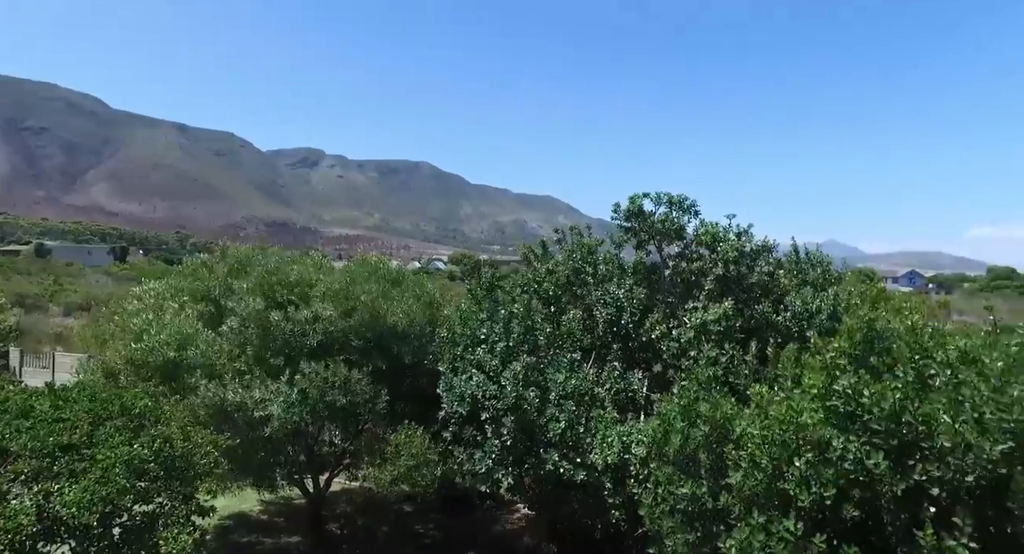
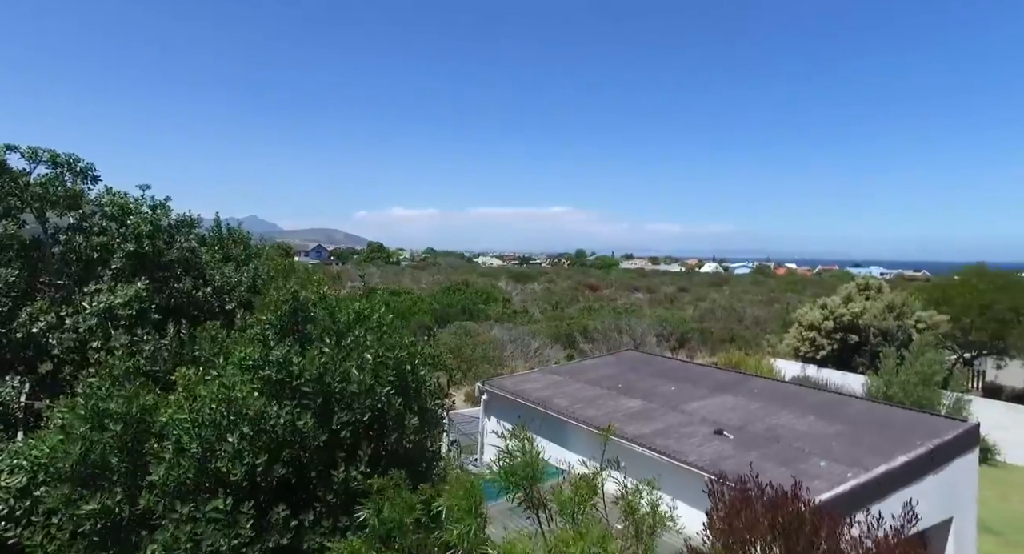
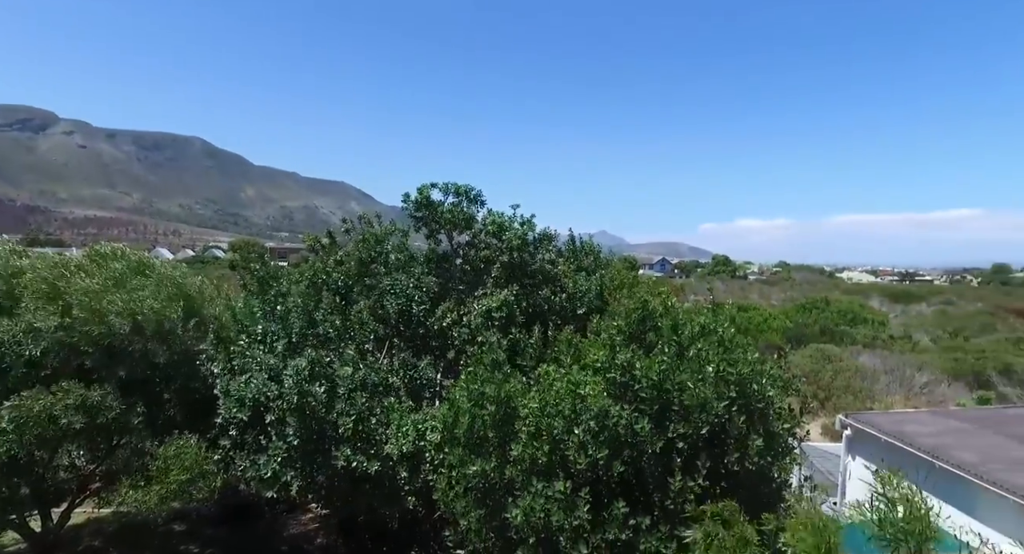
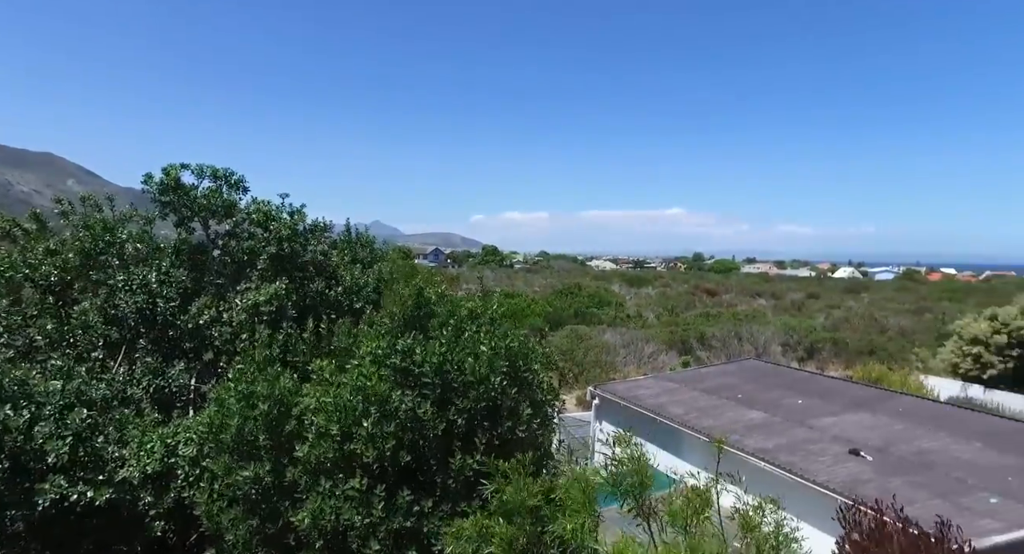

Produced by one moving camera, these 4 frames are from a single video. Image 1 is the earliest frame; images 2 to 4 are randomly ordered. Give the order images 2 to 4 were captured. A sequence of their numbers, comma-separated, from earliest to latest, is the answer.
3, 4, 2
